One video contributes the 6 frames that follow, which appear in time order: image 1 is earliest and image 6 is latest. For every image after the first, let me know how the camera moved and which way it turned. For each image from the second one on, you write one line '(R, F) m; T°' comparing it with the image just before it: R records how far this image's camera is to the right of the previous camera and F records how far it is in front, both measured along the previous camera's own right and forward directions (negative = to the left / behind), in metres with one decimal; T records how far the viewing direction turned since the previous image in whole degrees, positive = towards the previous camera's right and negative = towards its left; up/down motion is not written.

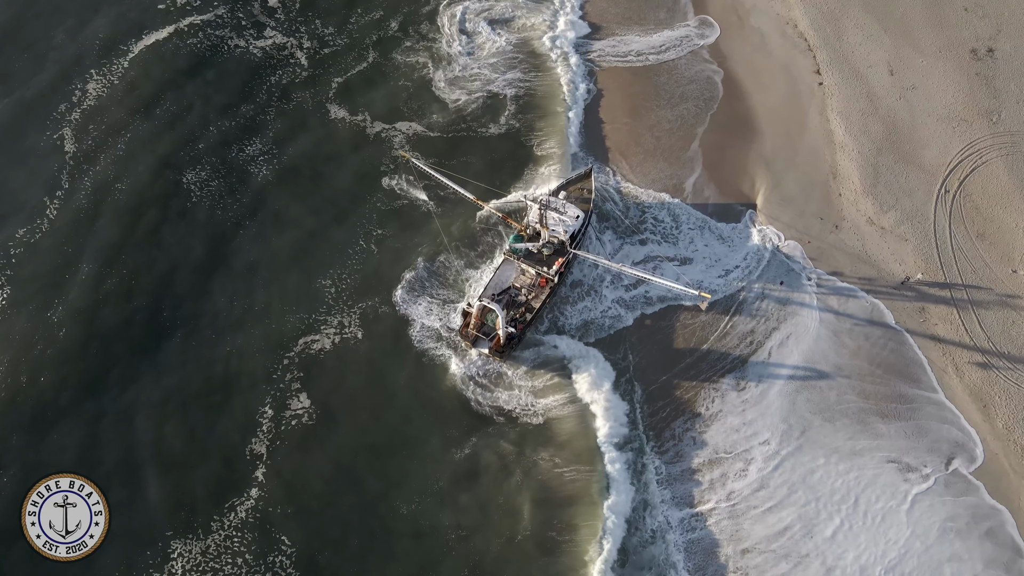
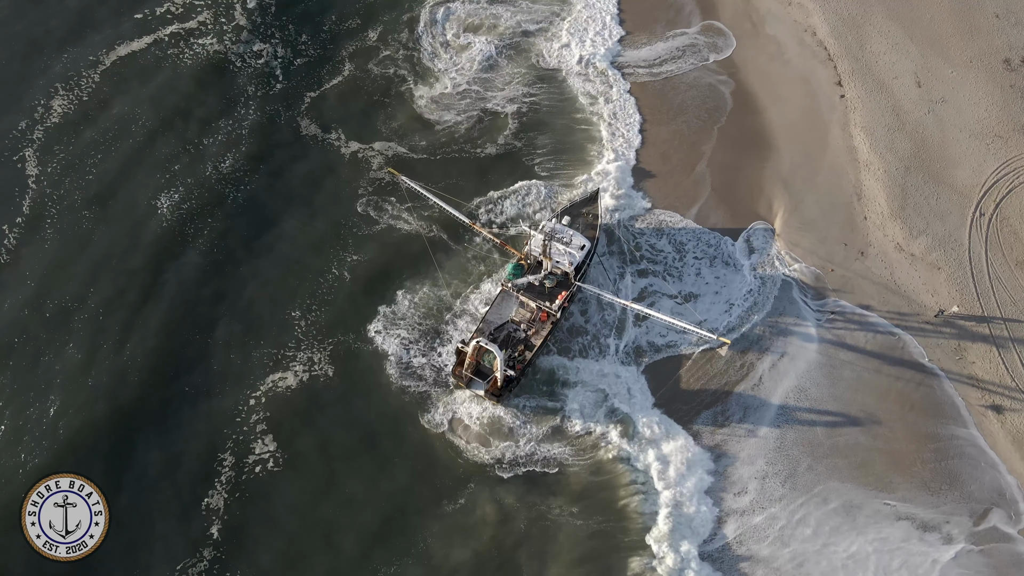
(+0.4, +3.7) m; 0°
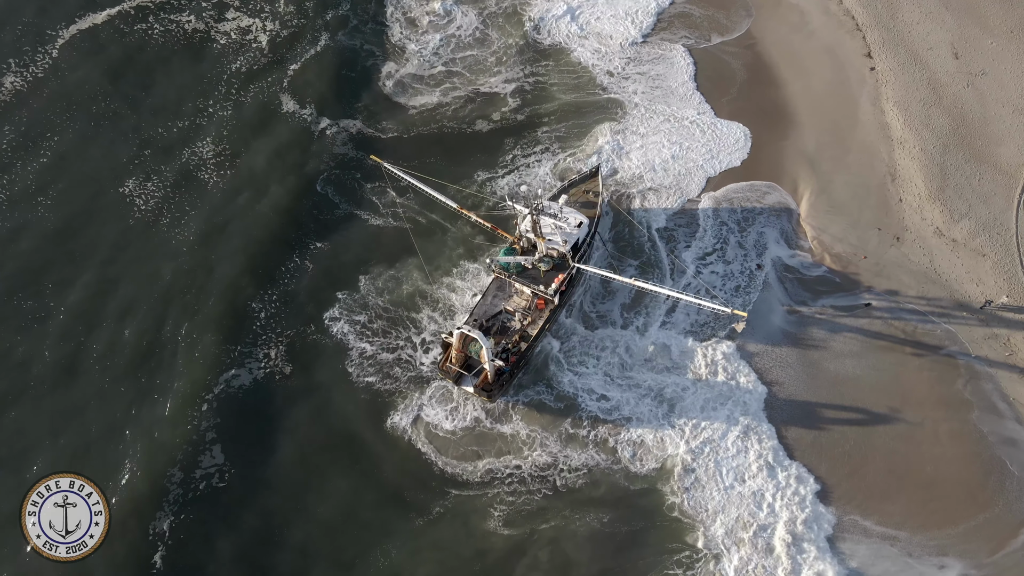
(0.0, +3.9) m; 0°
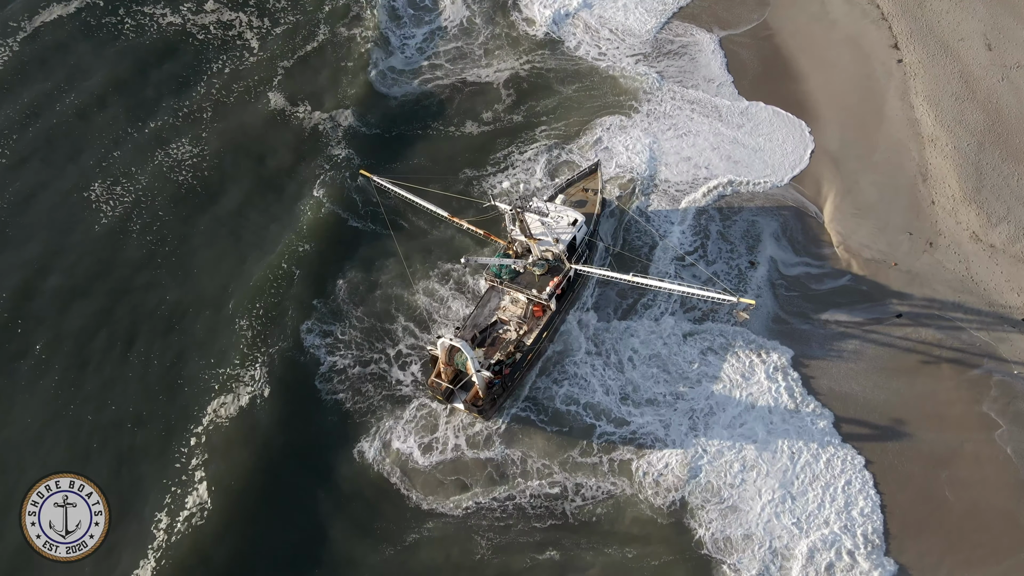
(-0.1, +2.9) m; 0°
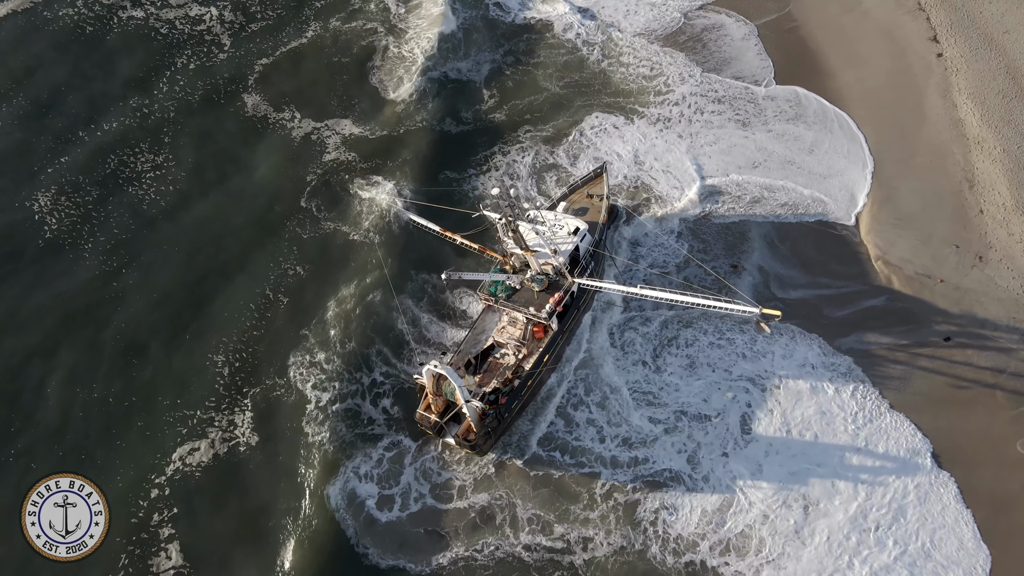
(-0.3, +3.4) m; 0°
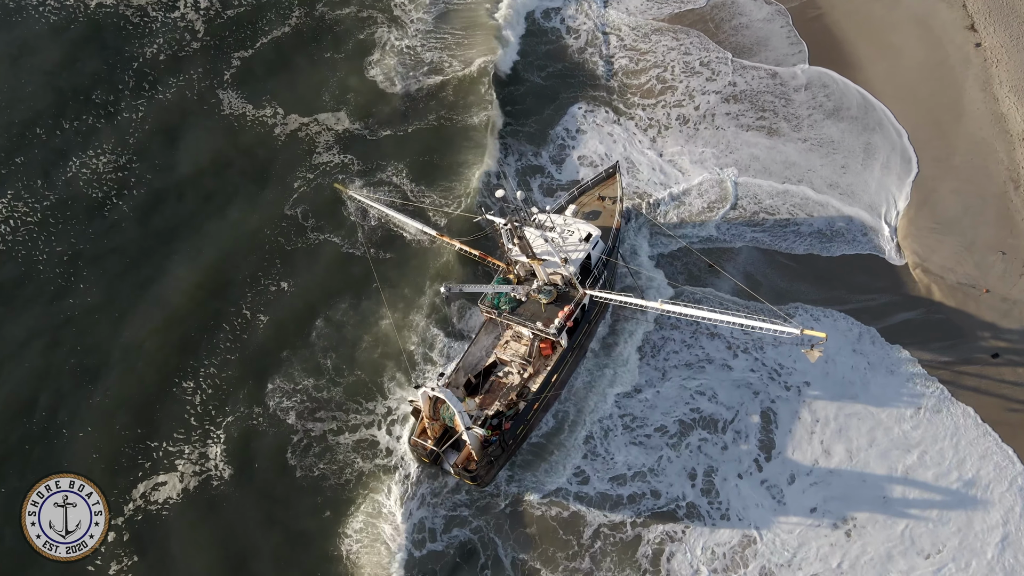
(-0.3, +2.7) m; 0°
